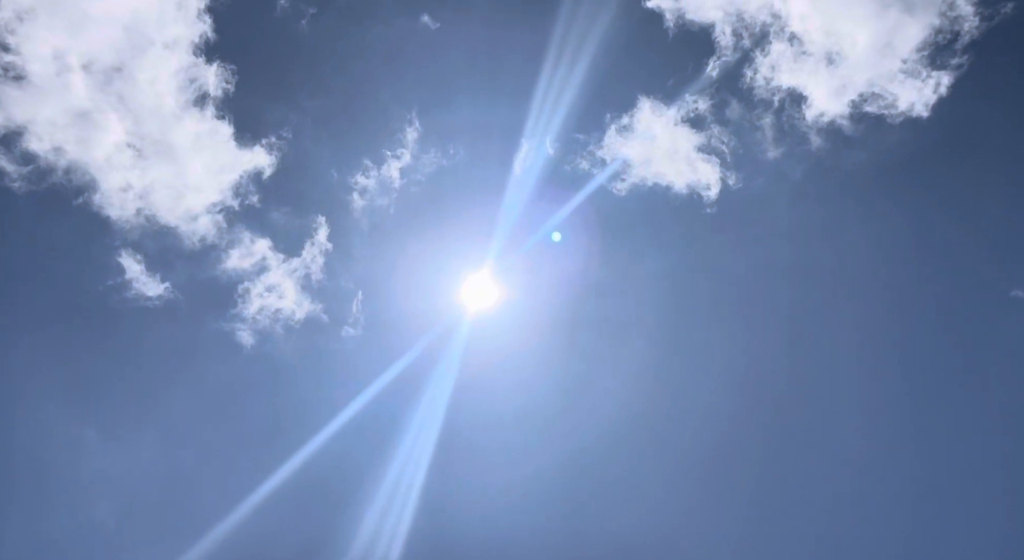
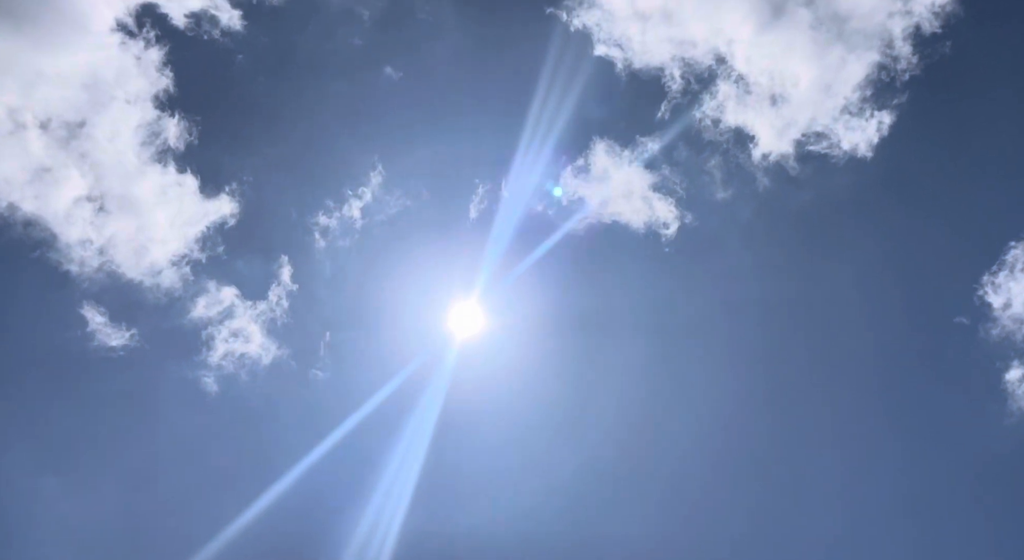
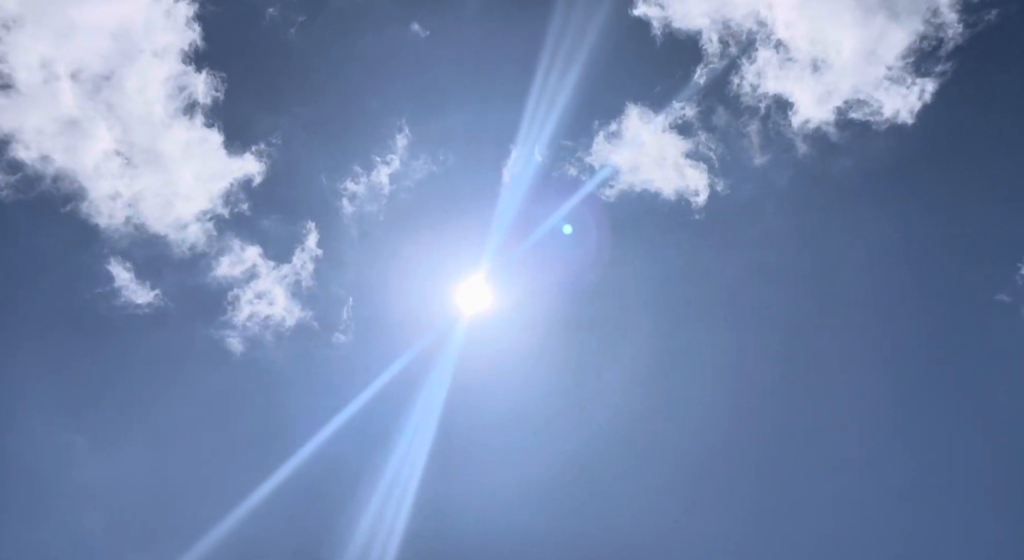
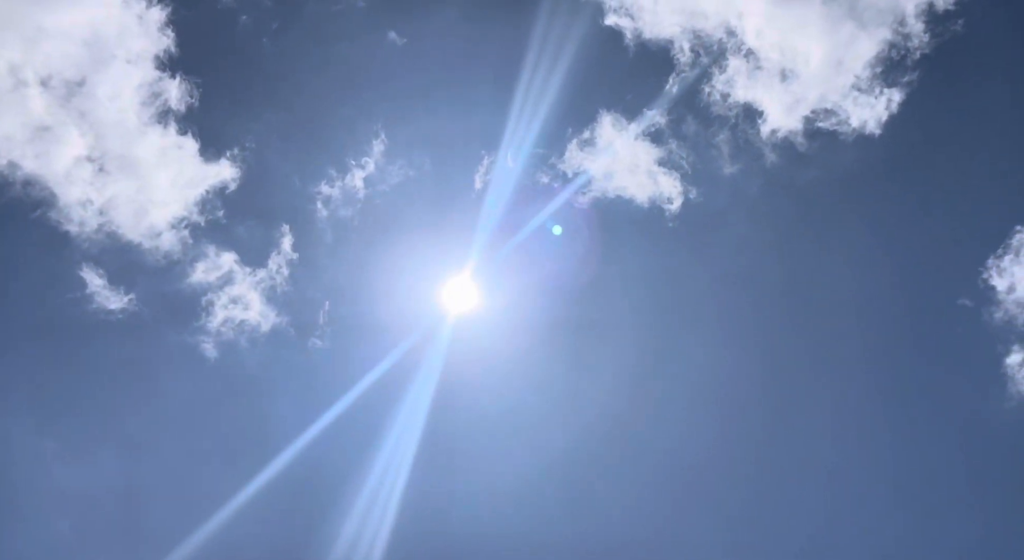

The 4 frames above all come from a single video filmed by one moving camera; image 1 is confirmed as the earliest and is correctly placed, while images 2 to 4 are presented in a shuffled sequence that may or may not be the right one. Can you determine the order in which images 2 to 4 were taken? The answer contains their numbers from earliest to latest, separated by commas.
3, 4, 2
